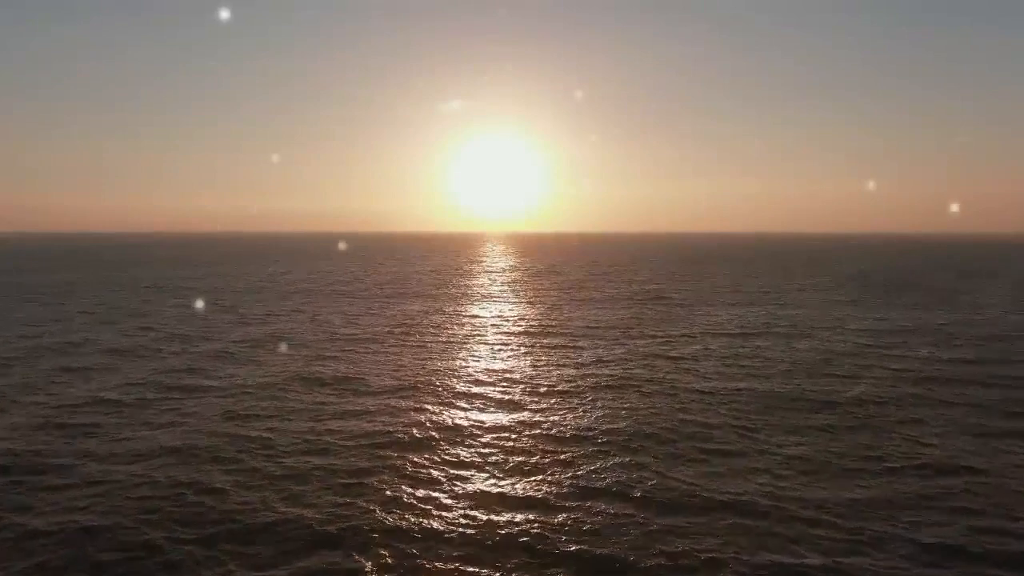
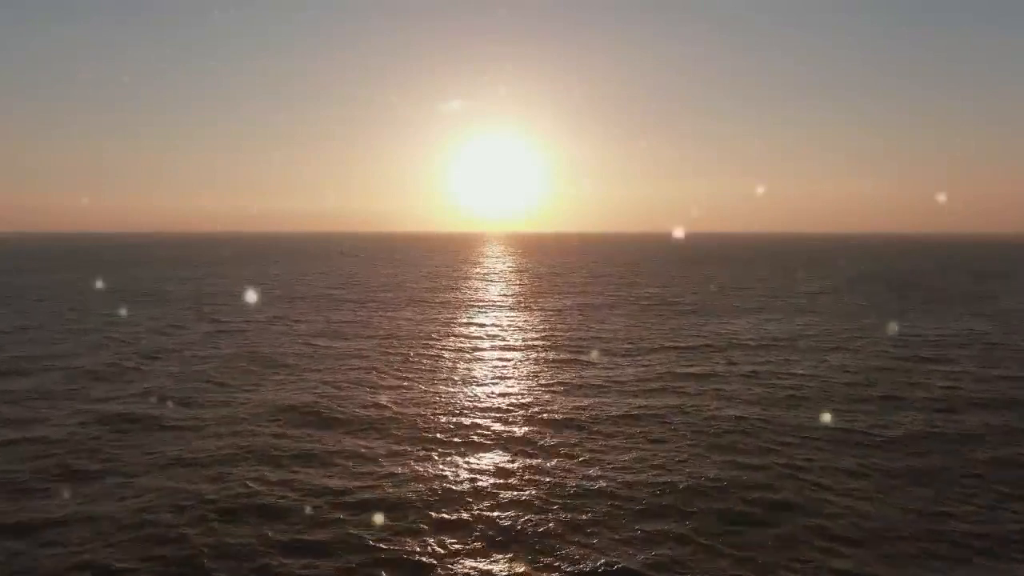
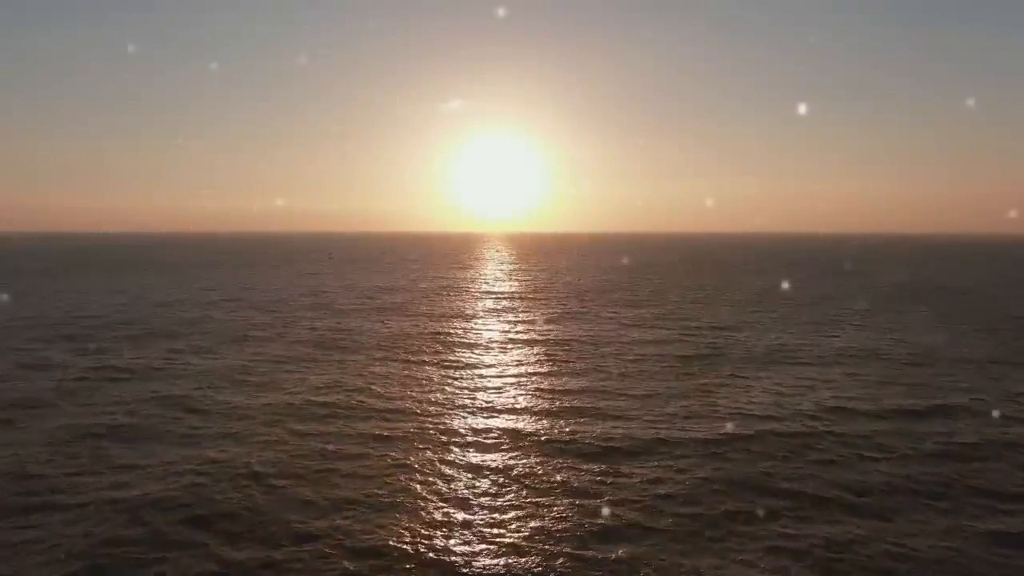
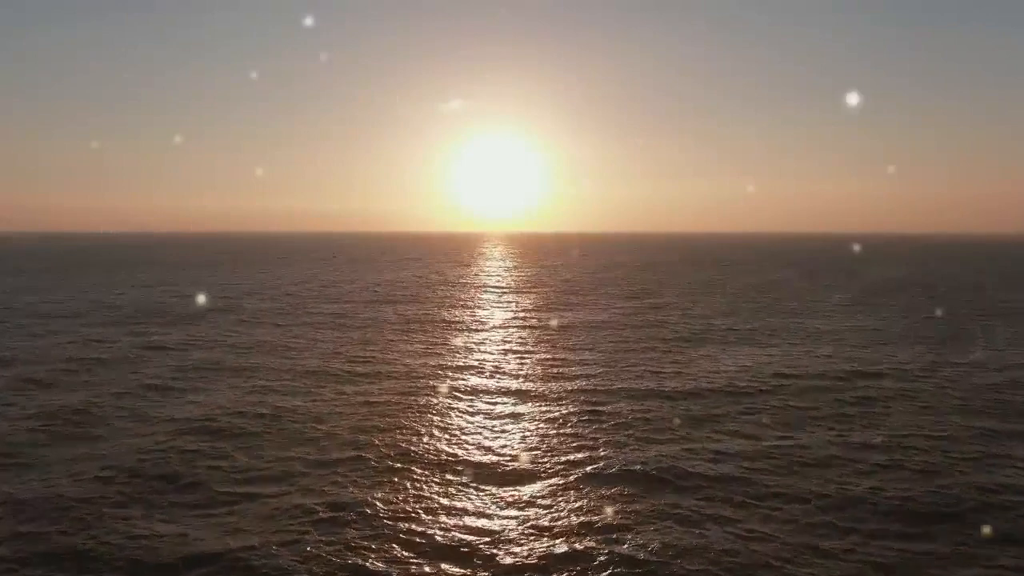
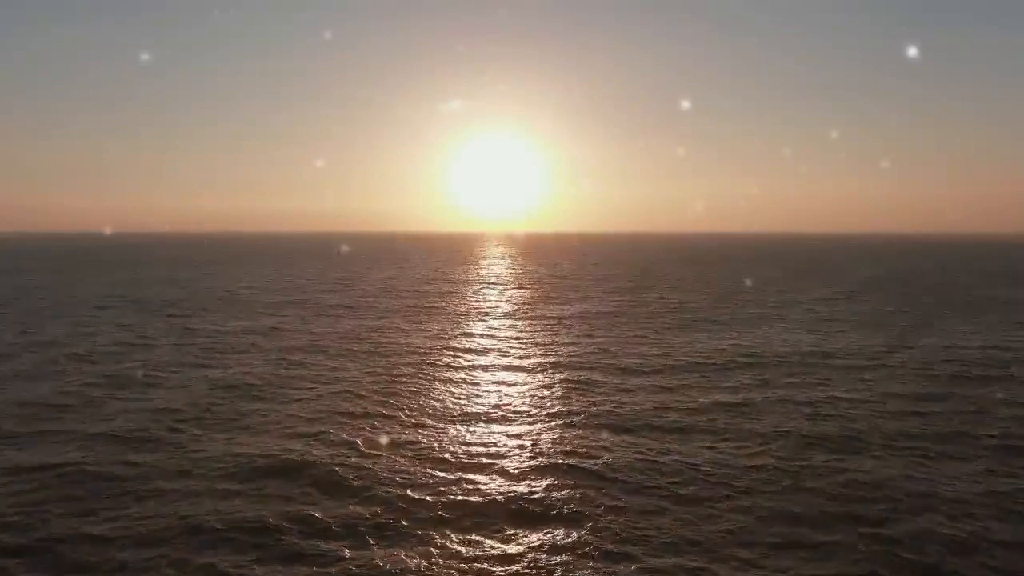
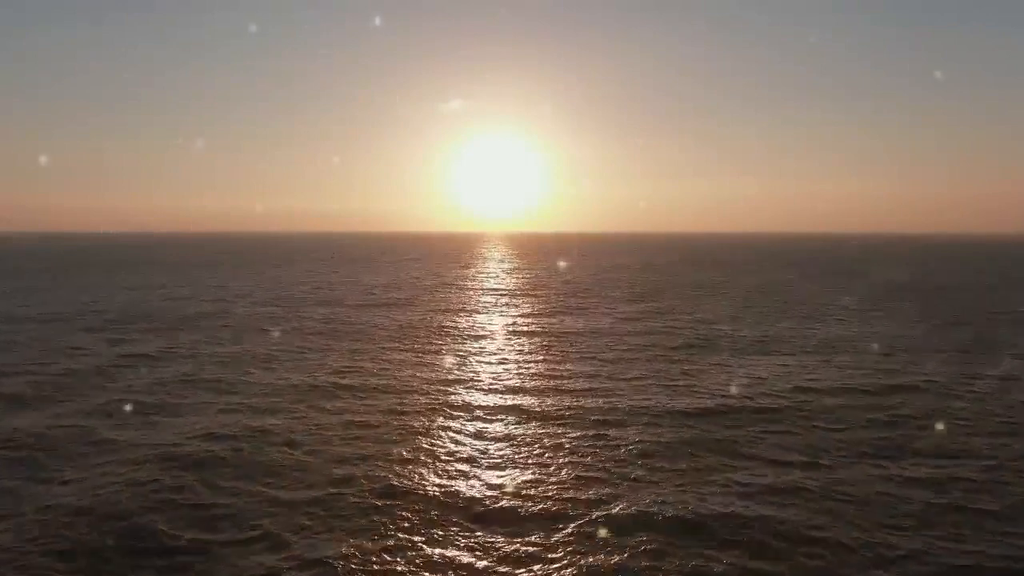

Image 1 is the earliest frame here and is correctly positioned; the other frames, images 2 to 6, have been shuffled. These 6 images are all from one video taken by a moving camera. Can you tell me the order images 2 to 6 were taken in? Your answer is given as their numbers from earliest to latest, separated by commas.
2, 5, 4, 6, 3
